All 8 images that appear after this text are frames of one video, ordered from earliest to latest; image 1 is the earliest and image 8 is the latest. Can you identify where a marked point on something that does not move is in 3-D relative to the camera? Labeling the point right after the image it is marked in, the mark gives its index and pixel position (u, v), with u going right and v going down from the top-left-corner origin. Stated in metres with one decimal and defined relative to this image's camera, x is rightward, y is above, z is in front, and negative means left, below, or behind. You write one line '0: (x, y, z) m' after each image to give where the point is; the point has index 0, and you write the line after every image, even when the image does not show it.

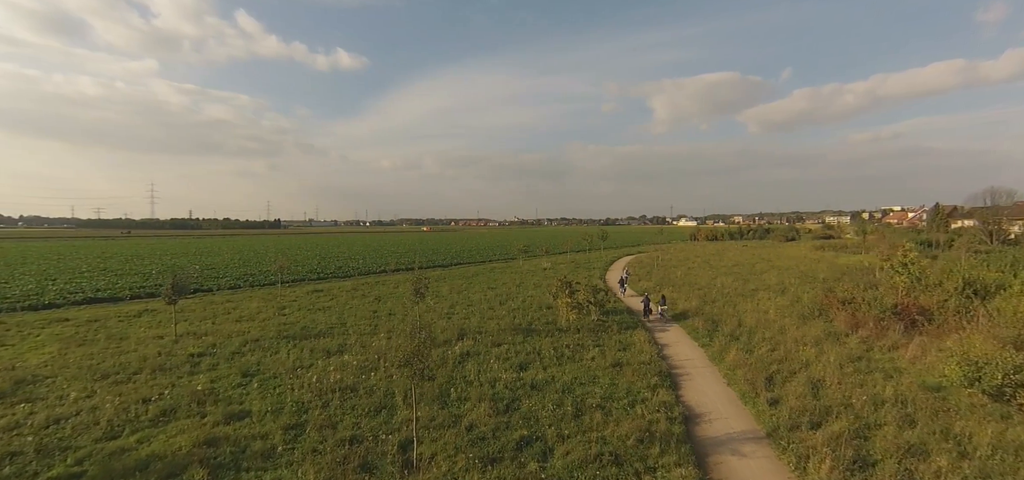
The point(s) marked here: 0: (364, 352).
0: (-4.4, -3.4, +14.0) m
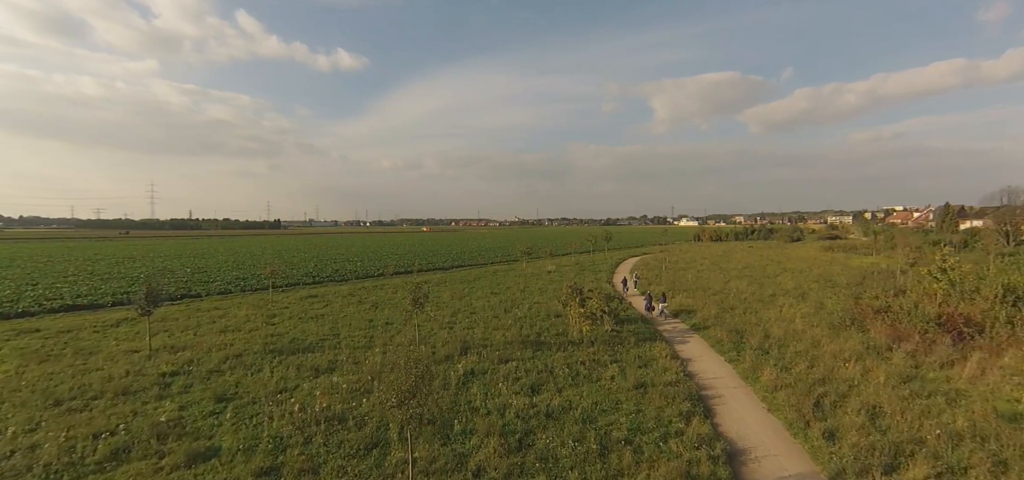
0: (-4.2, -3.5, +12.5) m
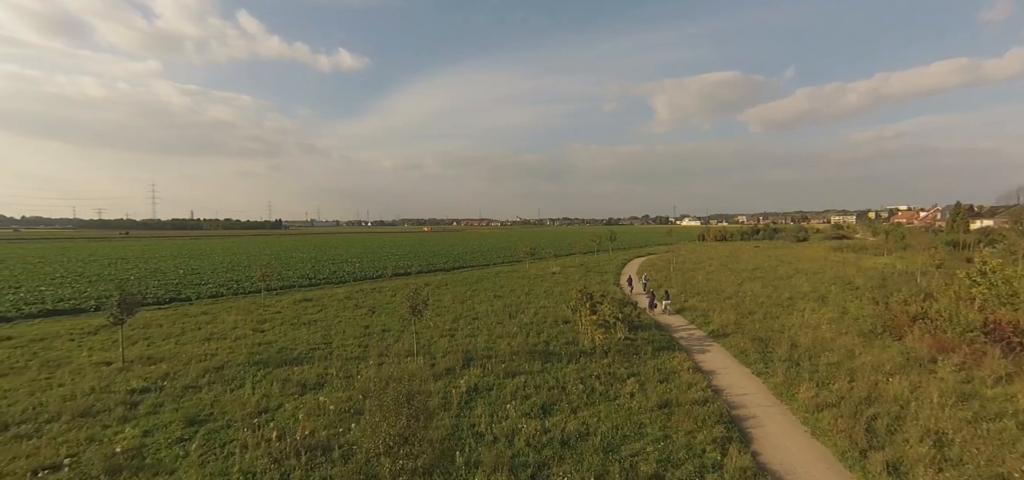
0: (-4.0, -3.6, +11.3) m
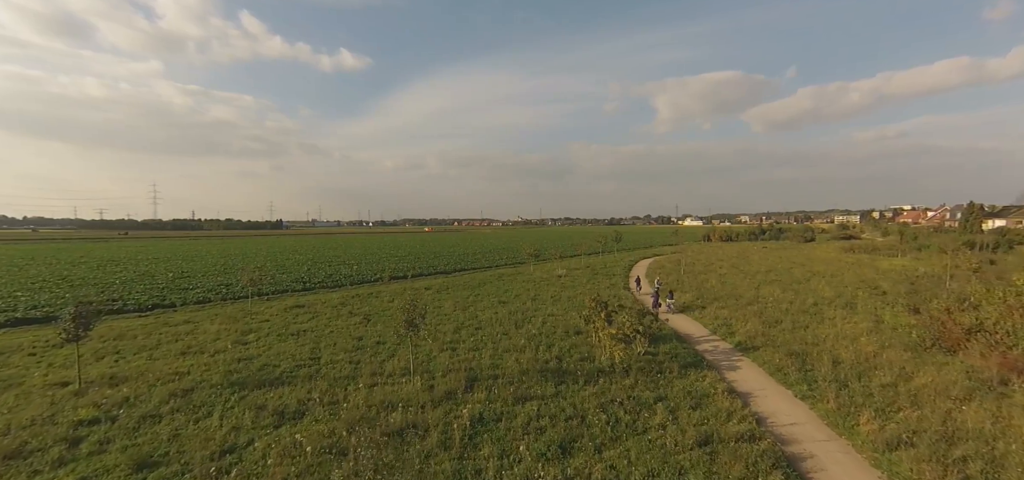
0: (-3.7, -3.7, +9.7) m
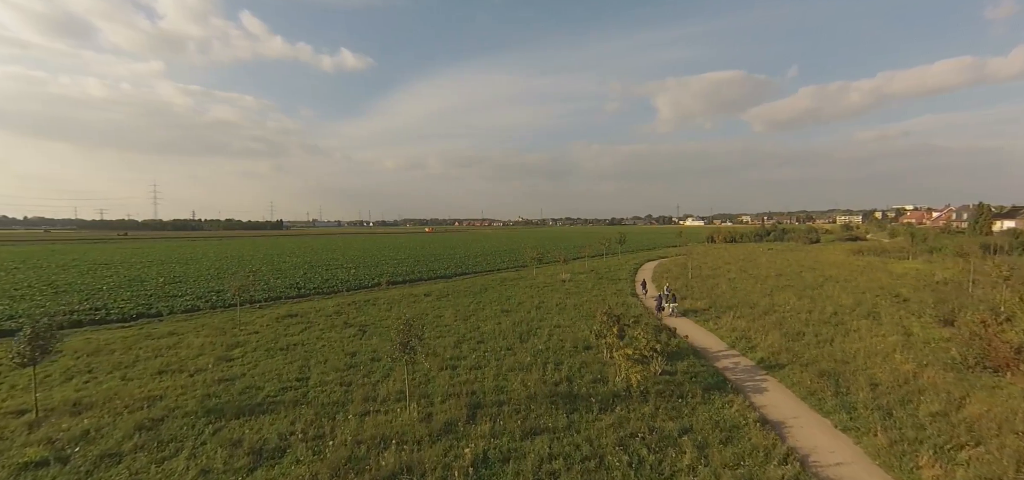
0: (-3.6, -4.0, +8.5) m
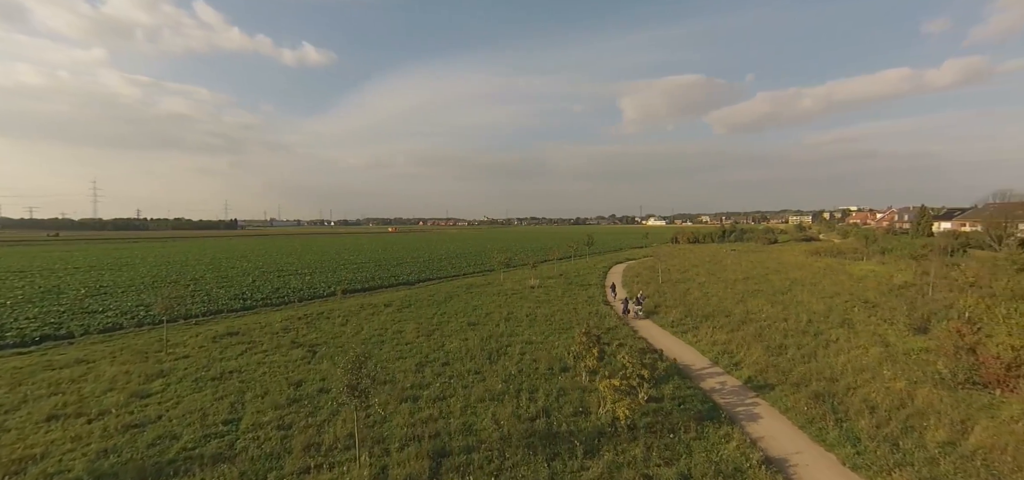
0: (-4.0, -4.3, +6.6) m
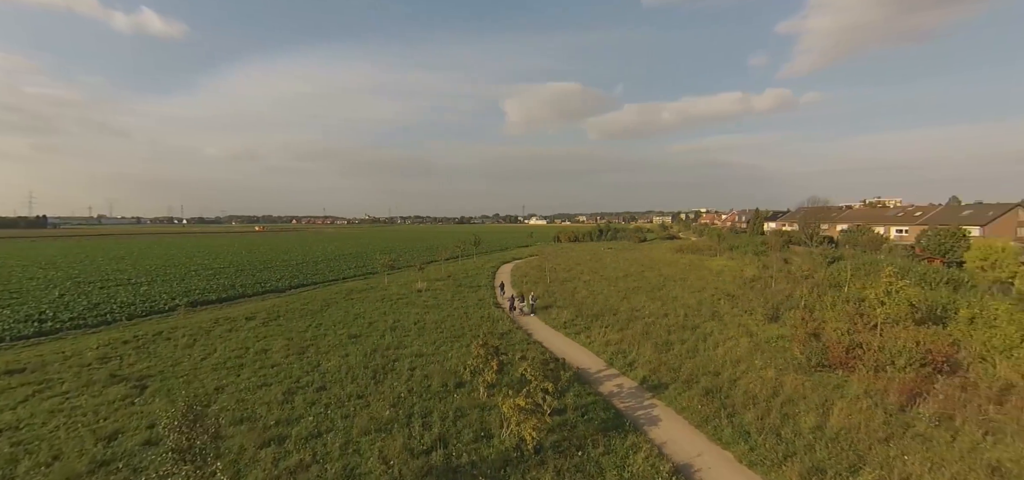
0: (-5.0, -4.5, +4.1) m
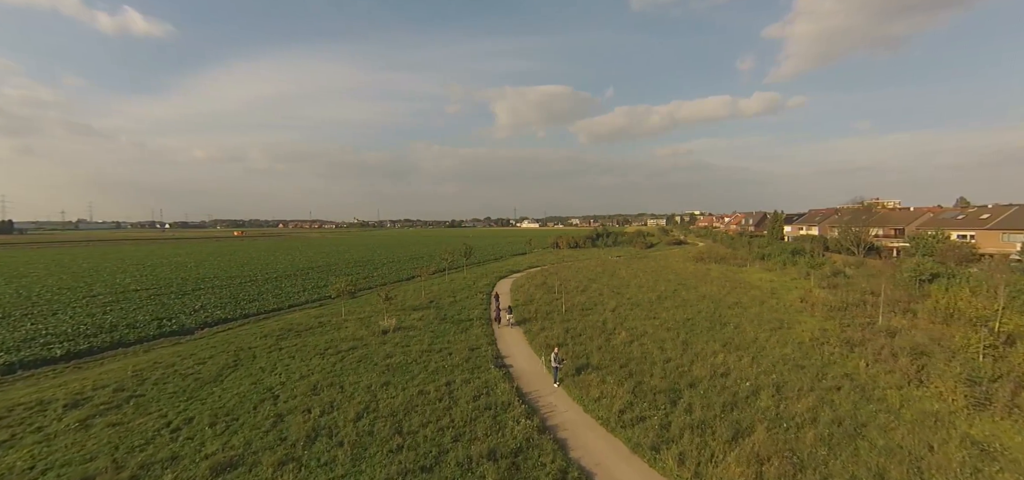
0: (-4.2, -5.2, -5.7) m
